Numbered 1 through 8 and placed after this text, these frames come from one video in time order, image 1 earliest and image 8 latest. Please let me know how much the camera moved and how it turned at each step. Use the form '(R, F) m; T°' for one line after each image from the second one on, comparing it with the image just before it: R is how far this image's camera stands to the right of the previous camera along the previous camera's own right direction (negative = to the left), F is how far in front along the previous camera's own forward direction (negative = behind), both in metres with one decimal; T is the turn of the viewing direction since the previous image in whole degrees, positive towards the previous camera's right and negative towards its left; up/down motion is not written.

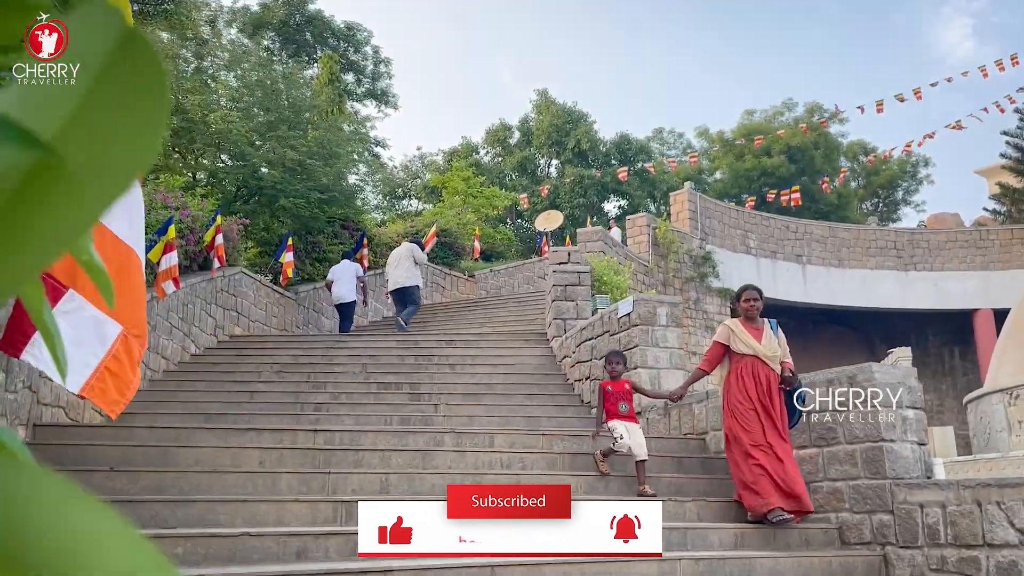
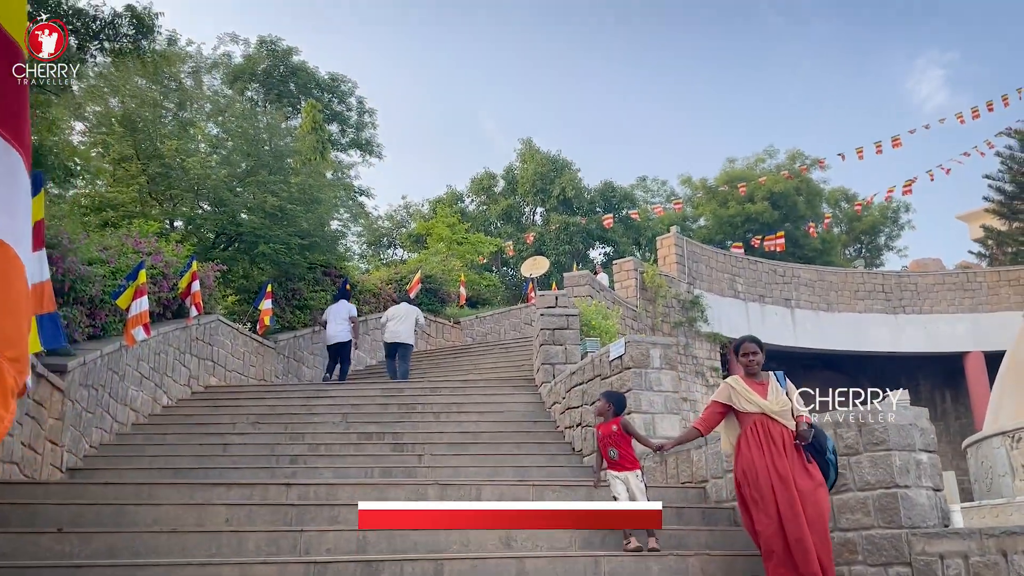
(0.0, +0.3) m; +1°
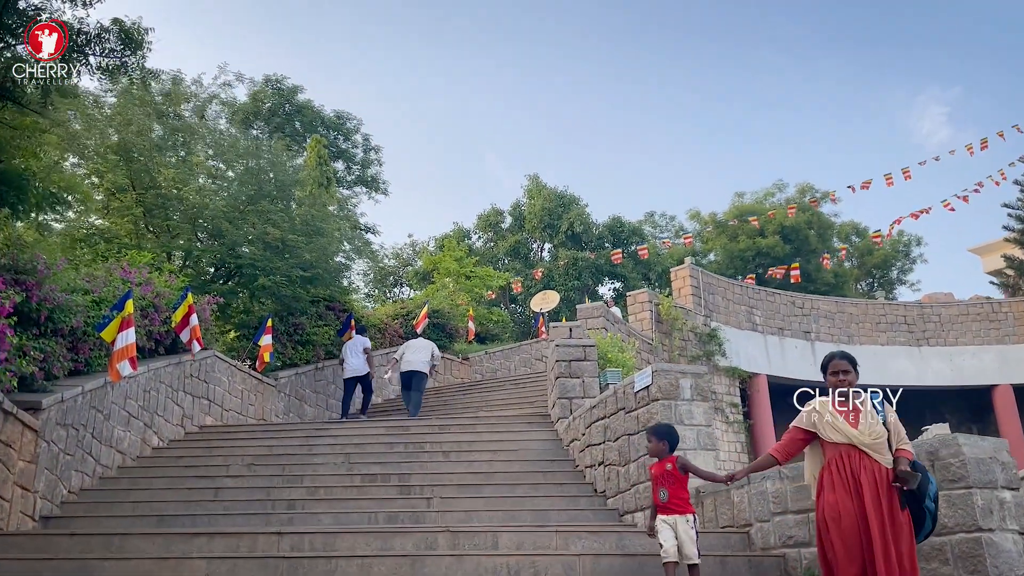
(-0.1, +0.6) m; 0°
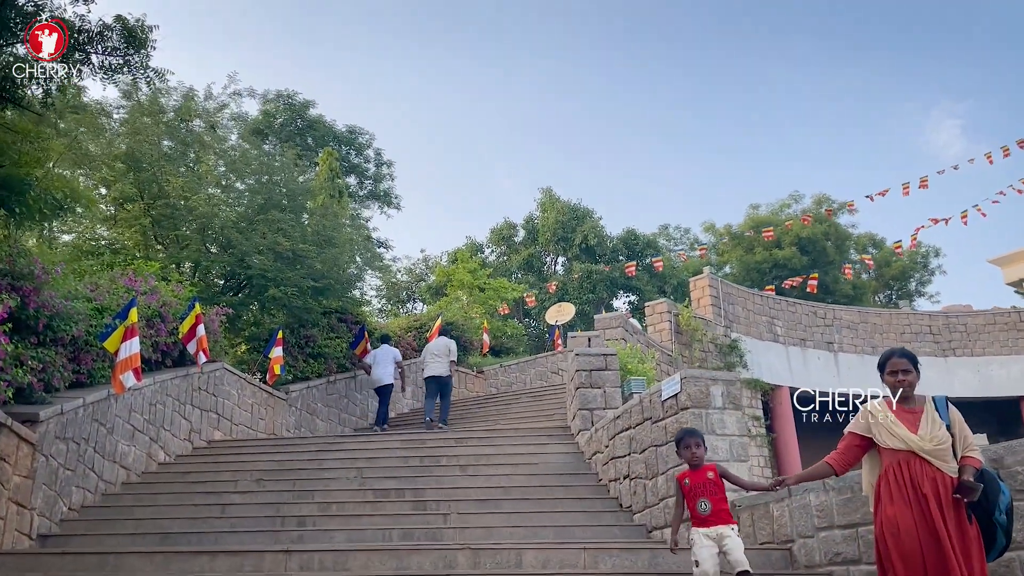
(-0.1, +0.4) m; -1°
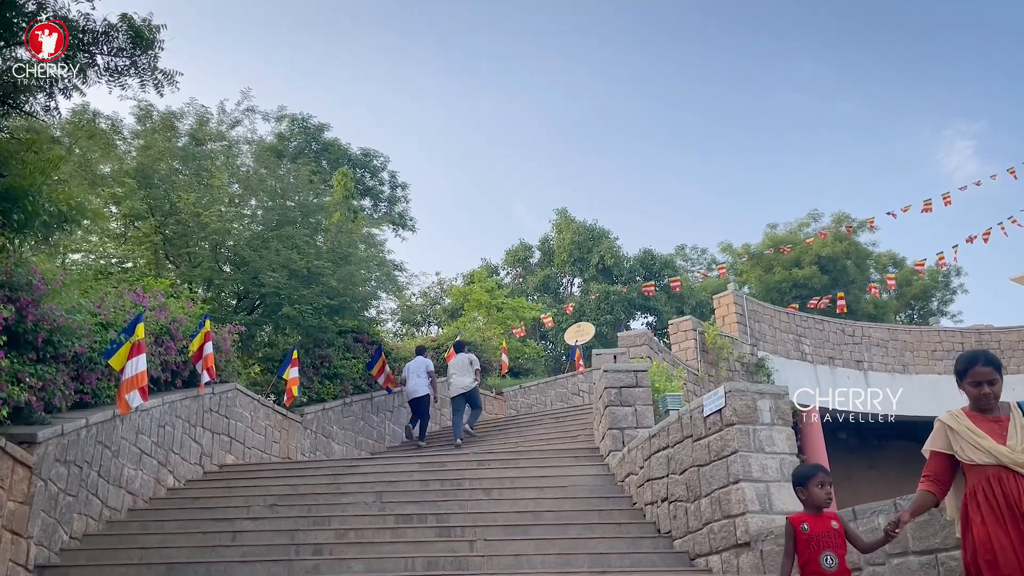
(-0.1, +0.5) m; -1°
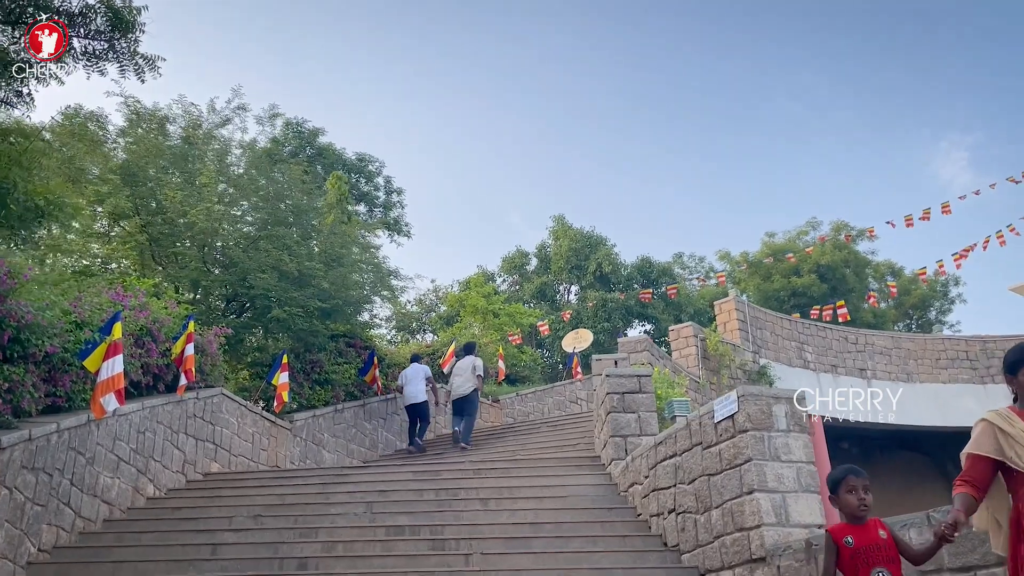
(0.0, +0.4) m; 0°
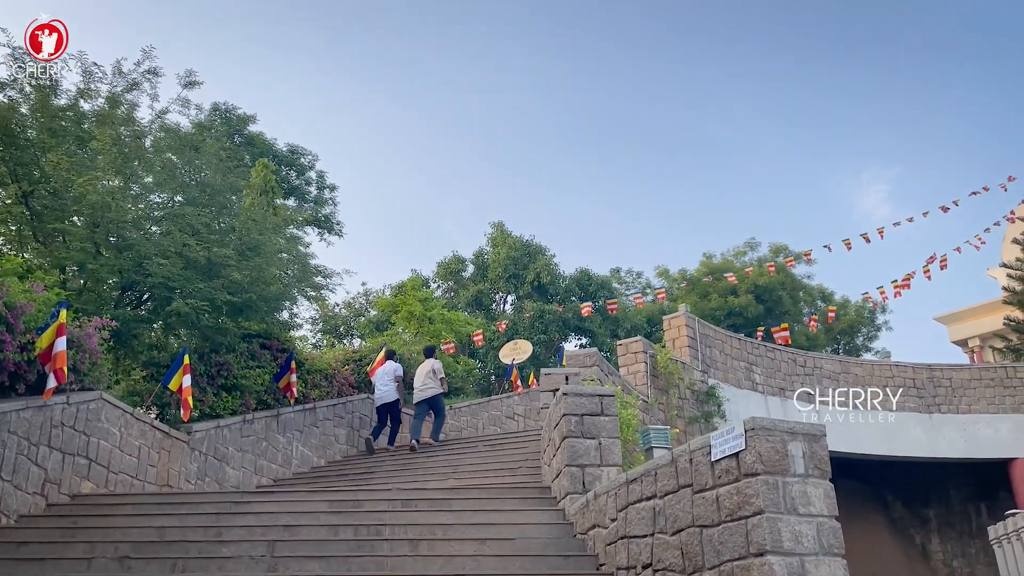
(-0.1, +1.4) m; +5°
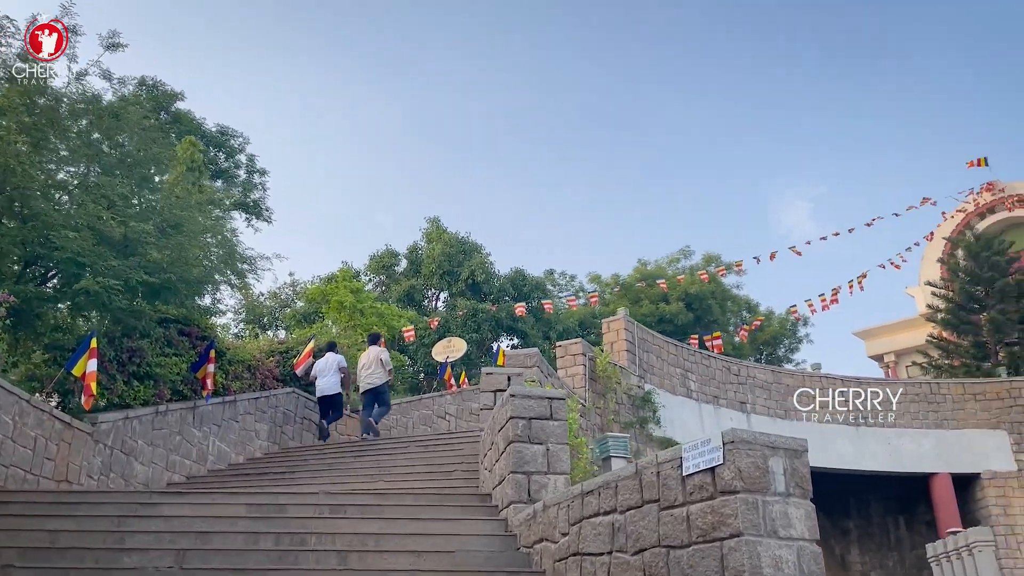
(-0.2, +0.5) m; +5°
